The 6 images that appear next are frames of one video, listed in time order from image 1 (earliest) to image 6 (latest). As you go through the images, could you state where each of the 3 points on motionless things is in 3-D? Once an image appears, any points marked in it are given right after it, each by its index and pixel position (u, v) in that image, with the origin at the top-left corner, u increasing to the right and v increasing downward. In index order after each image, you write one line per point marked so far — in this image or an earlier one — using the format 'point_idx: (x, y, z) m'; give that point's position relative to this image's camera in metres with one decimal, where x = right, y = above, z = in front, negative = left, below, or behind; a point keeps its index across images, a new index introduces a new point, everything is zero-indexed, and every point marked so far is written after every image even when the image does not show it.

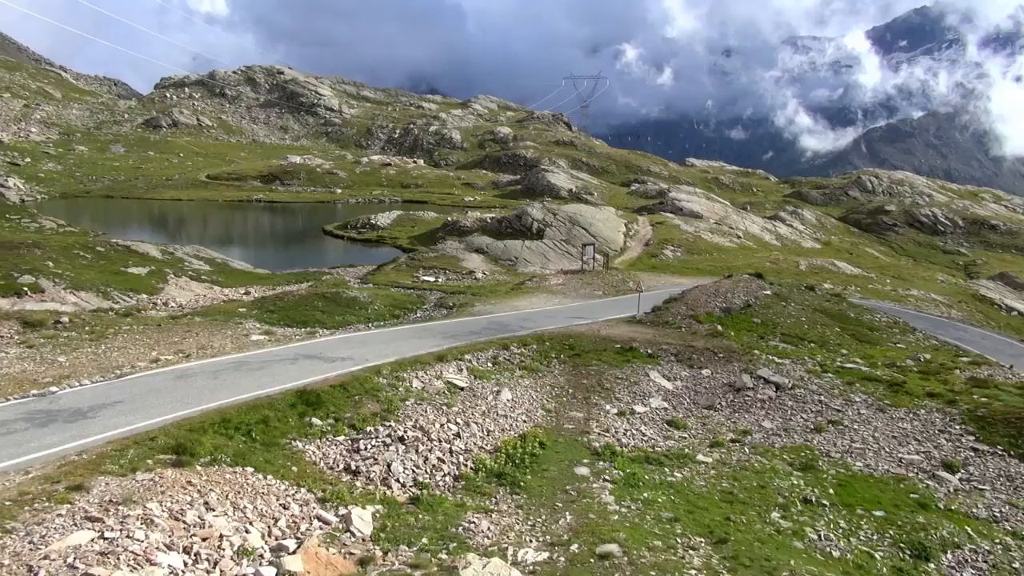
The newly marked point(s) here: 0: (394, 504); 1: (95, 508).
0: (-2.5, -4.6, +16.8) m
1: (-6.5, -3.4, +12.4) m
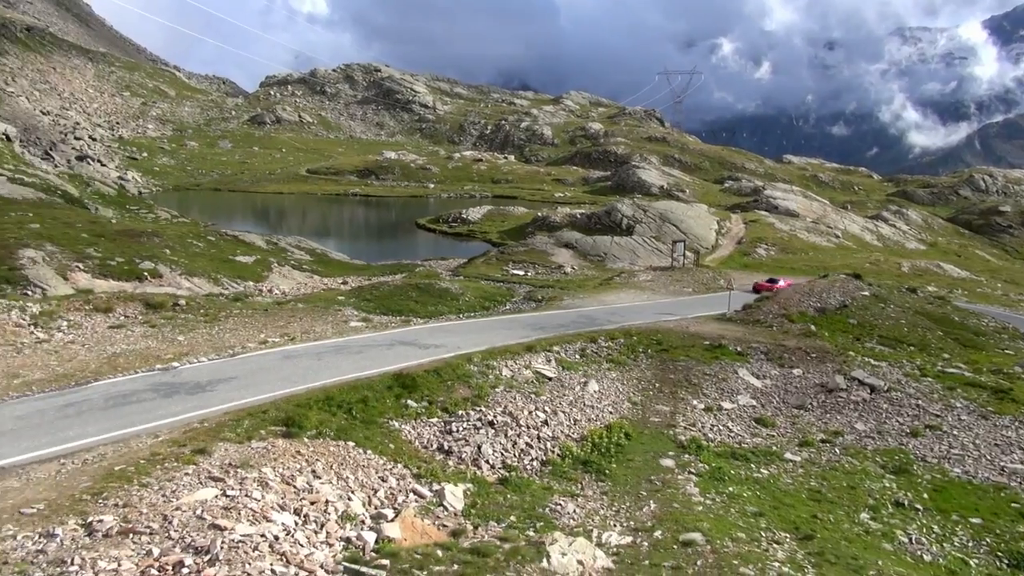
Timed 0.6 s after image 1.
0: (-0.6, -4.4, +17.6) m
1: (-5.1, -3.1, +13.6) m
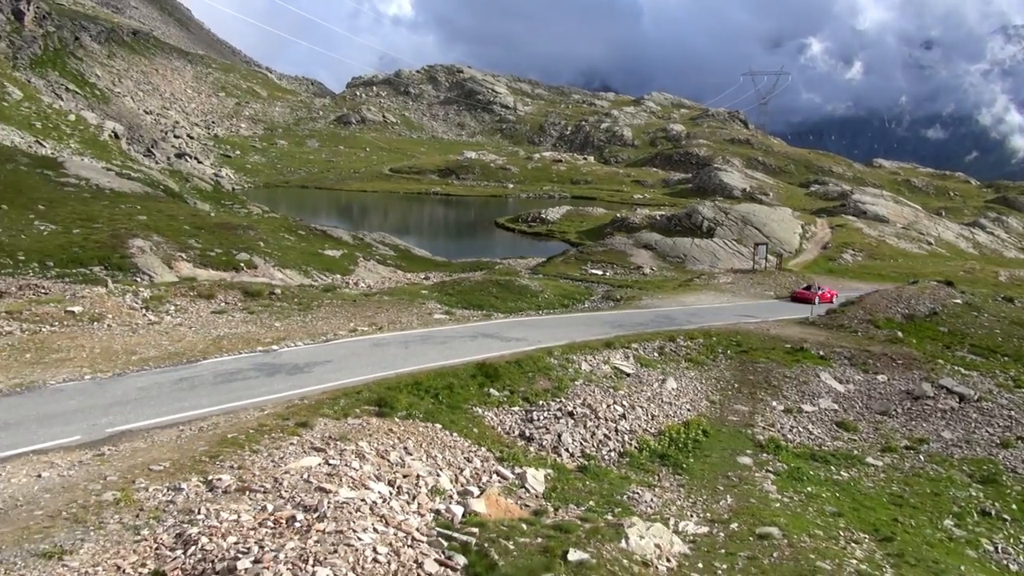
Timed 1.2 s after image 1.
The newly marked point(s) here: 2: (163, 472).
0: (+1.2, -4.2, +18.2) m
1: (-3.6, -2.8, +14.7) m
2: (-5.5, -2.9, +12.7) m
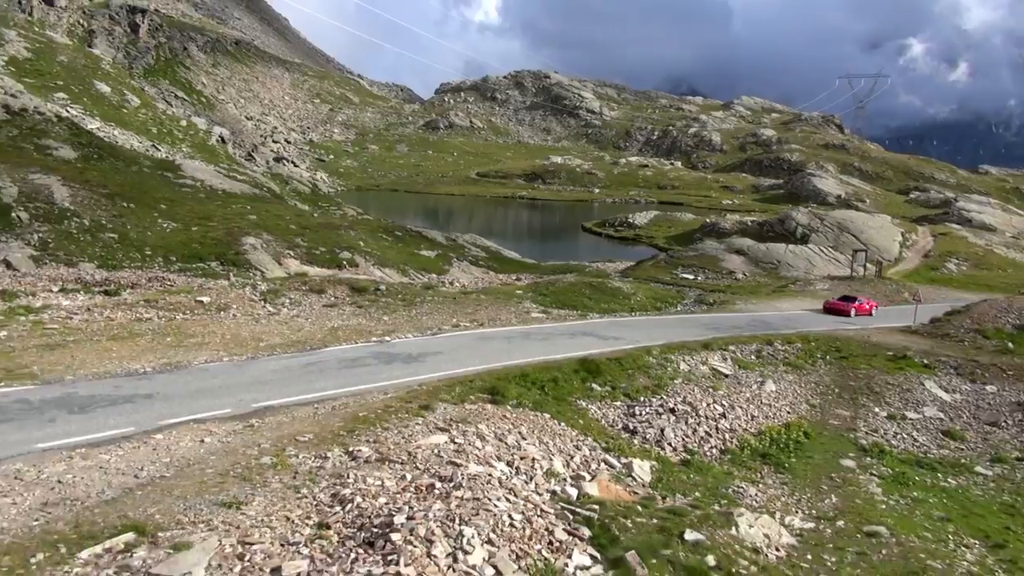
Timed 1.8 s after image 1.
0: (+3.7, -4.1, +18.8) m
1: (-1.4, -2.7, +15.7) m
2: (-3.5, -2.7, +13.9) m
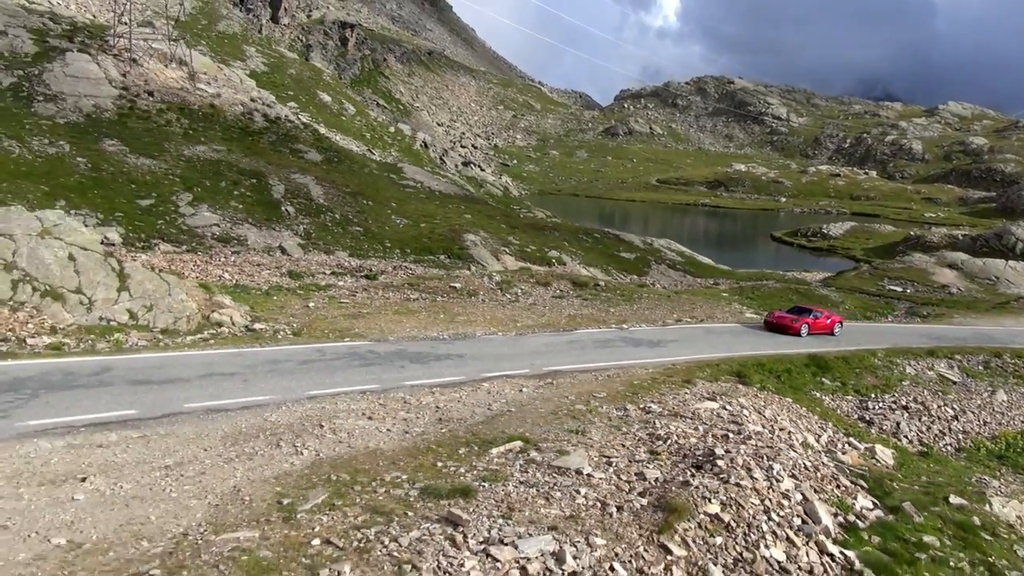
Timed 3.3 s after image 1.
0: (+10.0, -4.2, +20.1) m
1: (+4.5, -2.4, +18.2) m
2: (+2.0, -2.3, +16.8) m
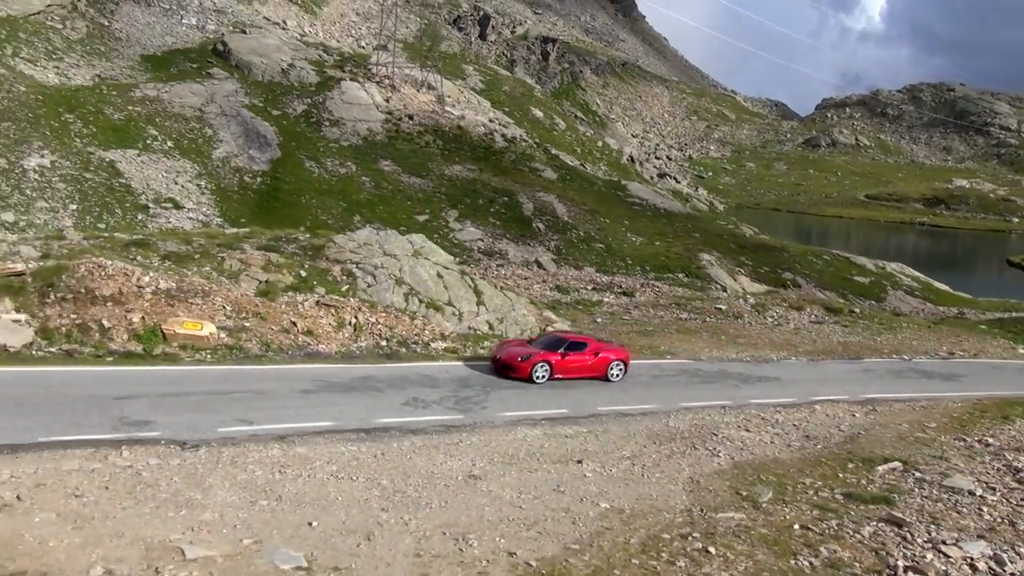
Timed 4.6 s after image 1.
0: (+18.3, -5.5, +19.8) m
1: (+12.6, -3.5, +19.2) m
2: (+9.9, -3.3, +18.4) m
